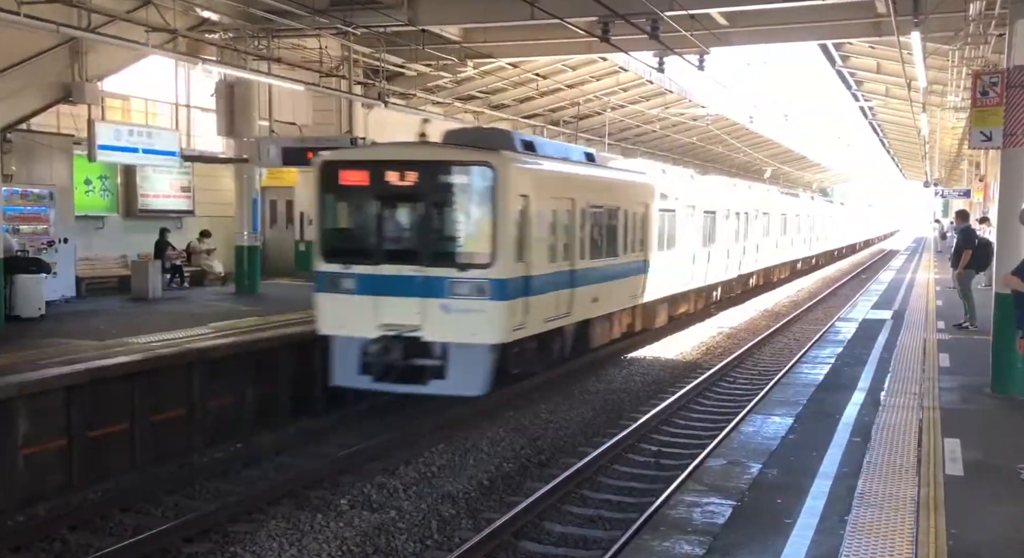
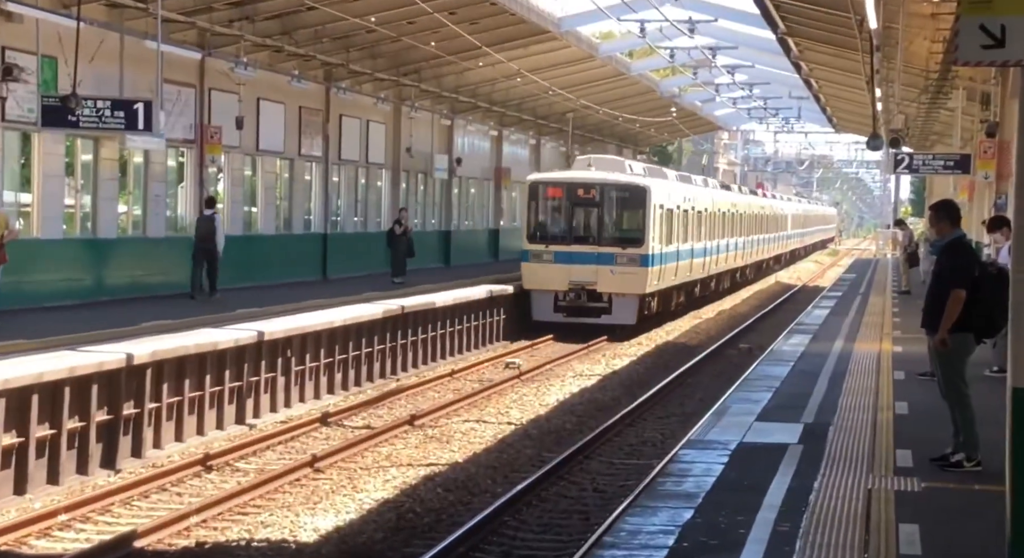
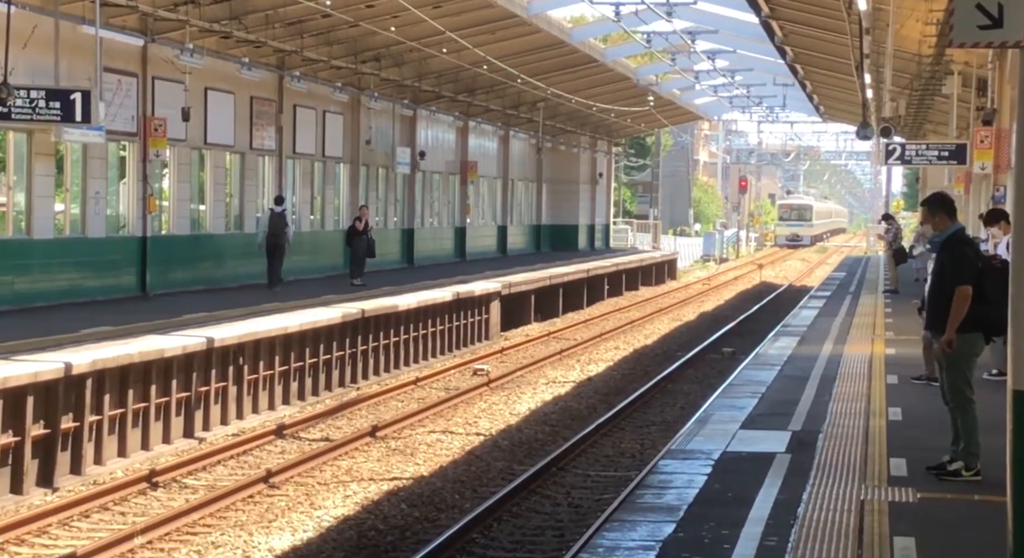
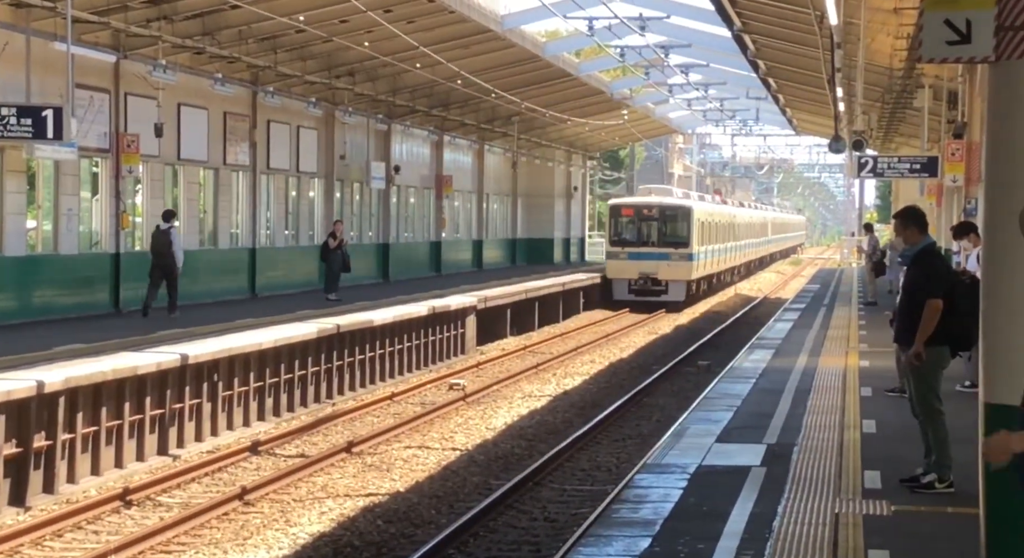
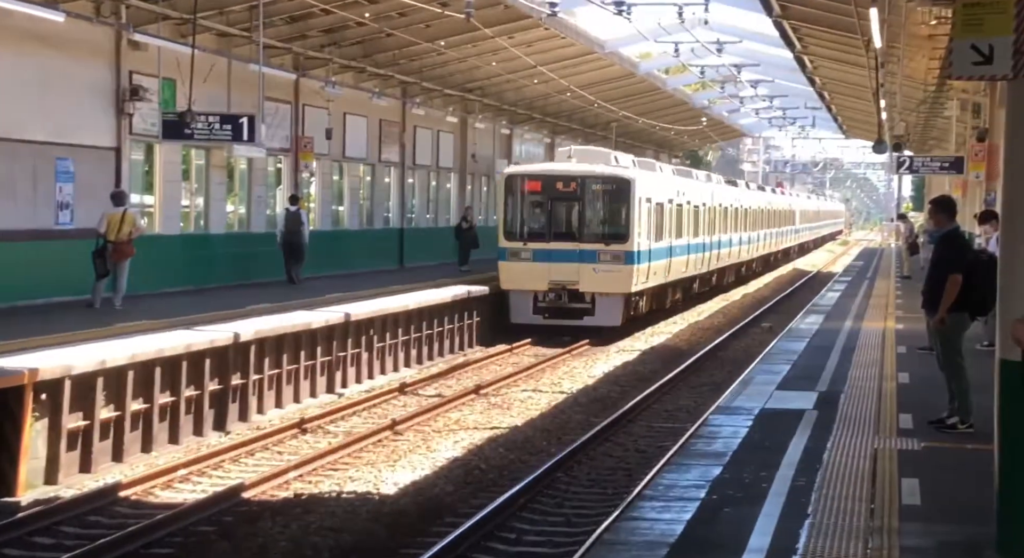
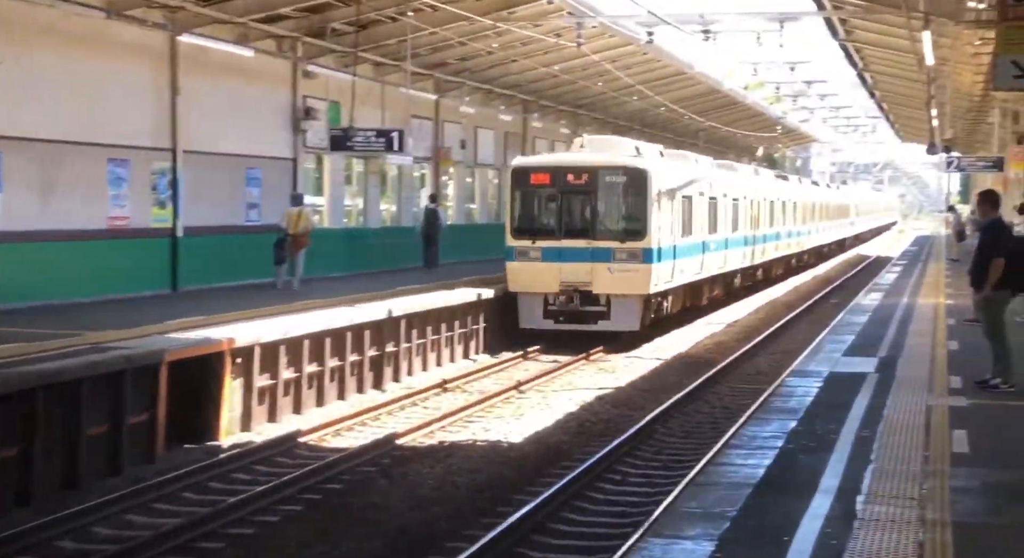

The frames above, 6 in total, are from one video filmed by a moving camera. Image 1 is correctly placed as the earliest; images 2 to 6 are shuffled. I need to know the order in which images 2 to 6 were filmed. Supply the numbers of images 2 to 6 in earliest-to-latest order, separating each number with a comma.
6, 5, 2, 4, 3
